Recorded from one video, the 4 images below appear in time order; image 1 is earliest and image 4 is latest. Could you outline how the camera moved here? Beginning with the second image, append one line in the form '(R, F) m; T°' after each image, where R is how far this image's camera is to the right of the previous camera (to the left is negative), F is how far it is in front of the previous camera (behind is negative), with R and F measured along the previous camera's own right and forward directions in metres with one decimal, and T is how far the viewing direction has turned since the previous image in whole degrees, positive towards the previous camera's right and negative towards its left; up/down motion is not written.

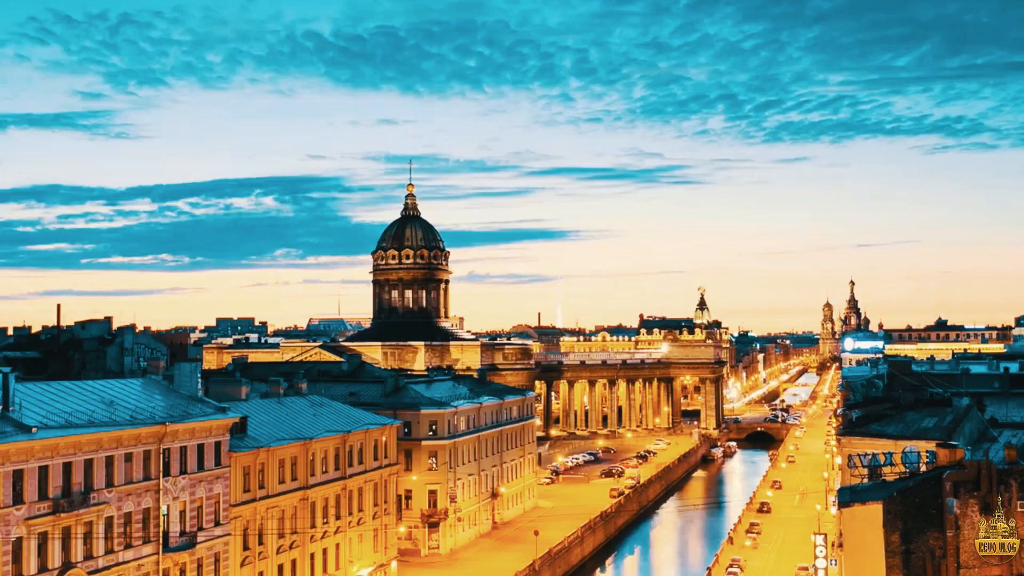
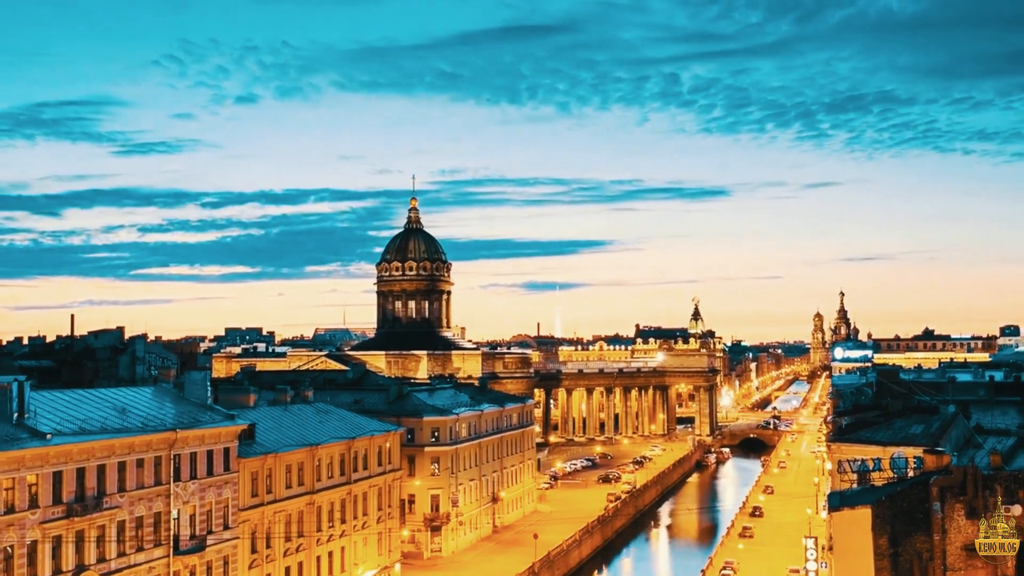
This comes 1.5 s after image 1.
(+0.1, -2.2) m; 0°
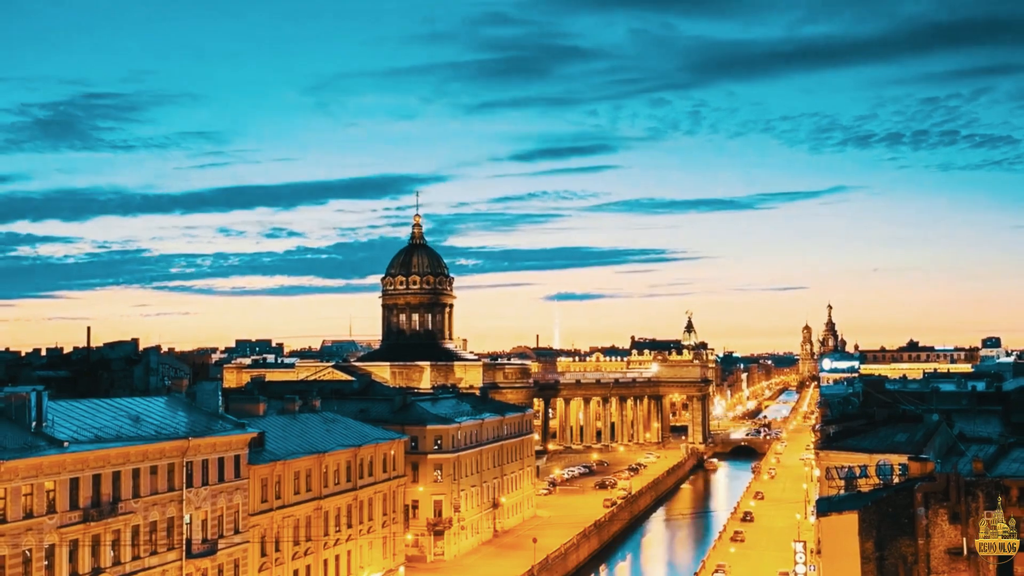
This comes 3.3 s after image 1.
(+0.1, -2.9) m; 0°
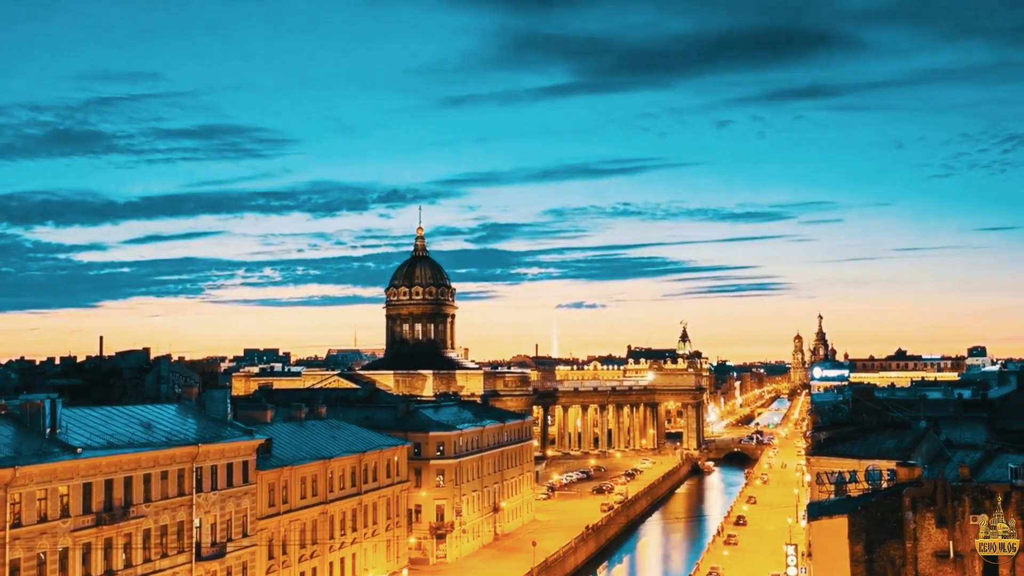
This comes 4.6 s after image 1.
(0.0, -2.4) m; 0°
